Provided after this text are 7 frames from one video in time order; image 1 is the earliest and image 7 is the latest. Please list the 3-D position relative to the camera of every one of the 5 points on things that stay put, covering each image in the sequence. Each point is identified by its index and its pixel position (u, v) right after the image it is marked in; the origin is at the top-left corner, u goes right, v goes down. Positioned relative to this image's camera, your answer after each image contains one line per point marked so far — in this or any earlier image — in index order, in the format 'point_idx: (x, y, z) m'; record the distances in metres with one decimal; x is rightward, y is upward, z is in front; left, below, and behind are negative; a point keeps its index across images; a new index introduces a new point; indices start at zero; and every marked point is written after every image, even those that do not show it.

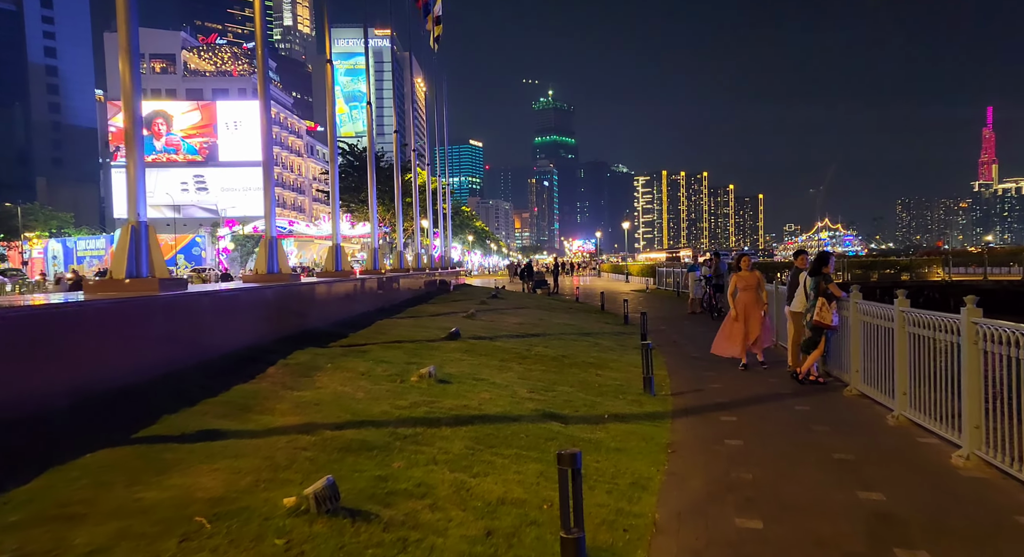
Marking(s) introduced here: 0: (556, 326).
0: (+1.1, -1.2, +17.2) m
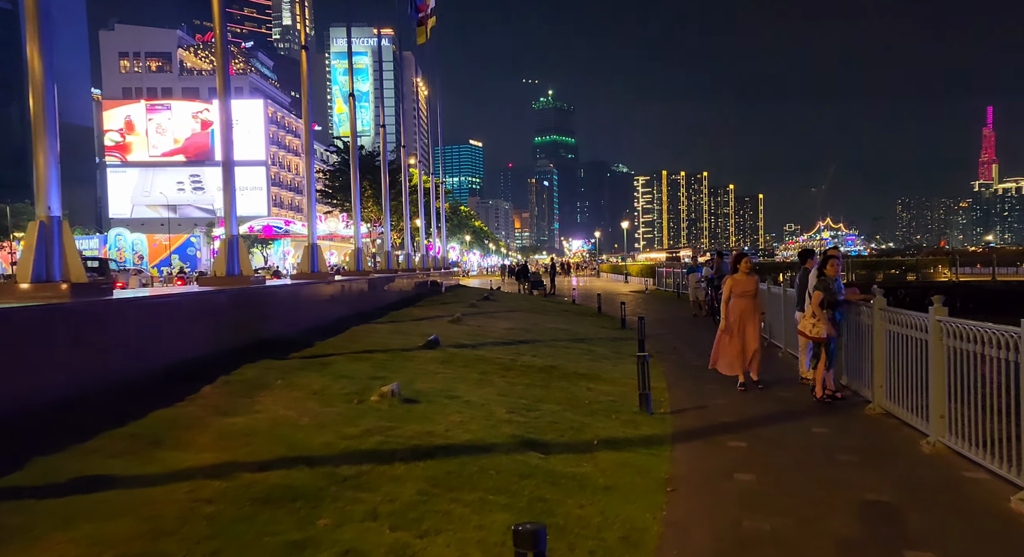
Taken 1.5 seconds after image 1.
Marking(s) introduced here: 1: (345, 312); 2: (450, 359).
0: (+0.8, -1.3, +16.1) m
1: (-4.0, -0.8, +16.3) m
2: (-1.0, -1.3, +10.5) m
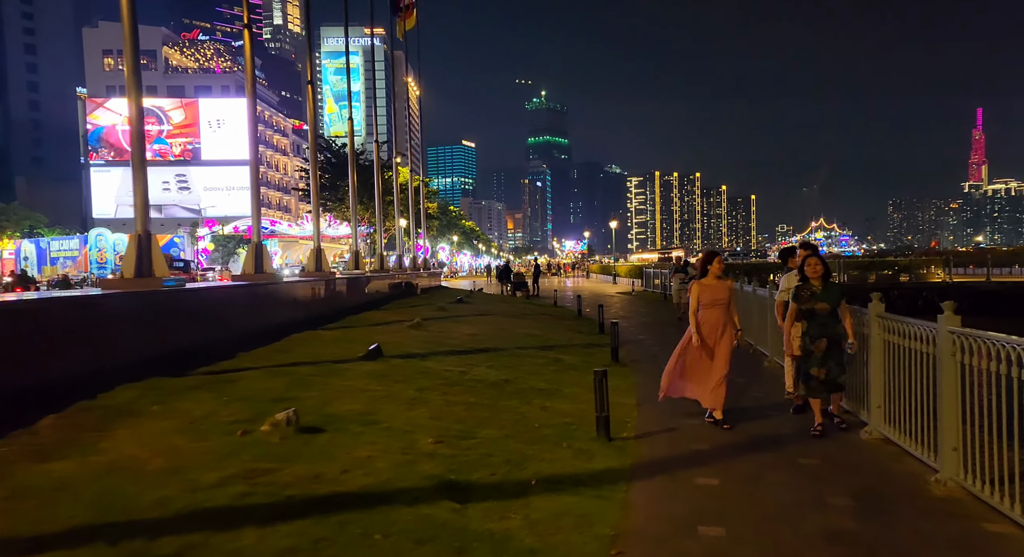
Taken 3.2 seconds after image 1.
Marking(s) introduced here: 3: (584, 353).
0: (0.0, -1.3, +14.8) m
1: (-4.8, -0.8, +15.0) m
2: (-1.7, -1.3, +9.2) m
3: (+1.4, -1.5, +13.4) m
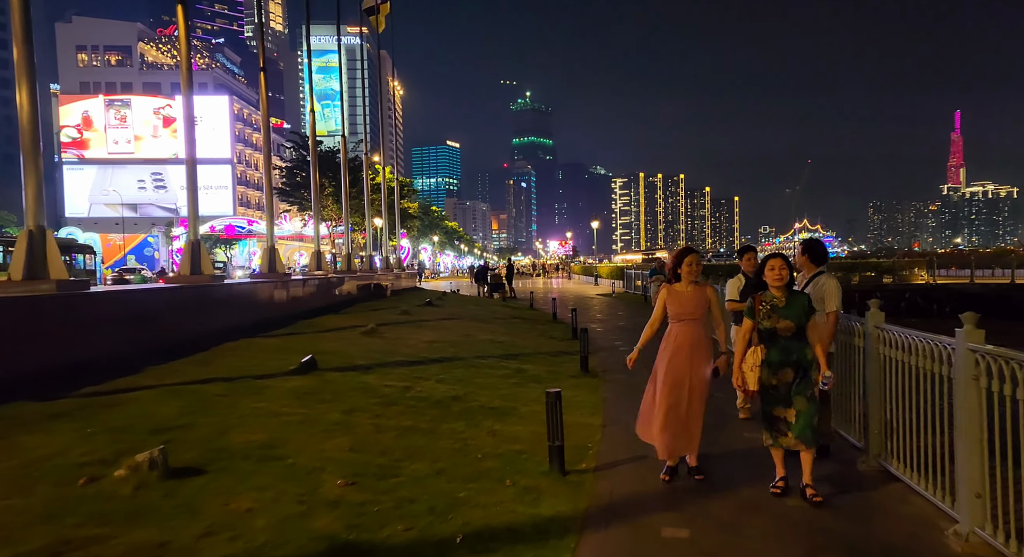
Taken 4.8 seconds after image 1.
0: (-0.7, -1.4, +13.6) m
1: (-5.6, -0.9, +13.7) m
2: (-2.3, -1.3, +8.0) m
3: (+0.7, -1.6, +12.3) m
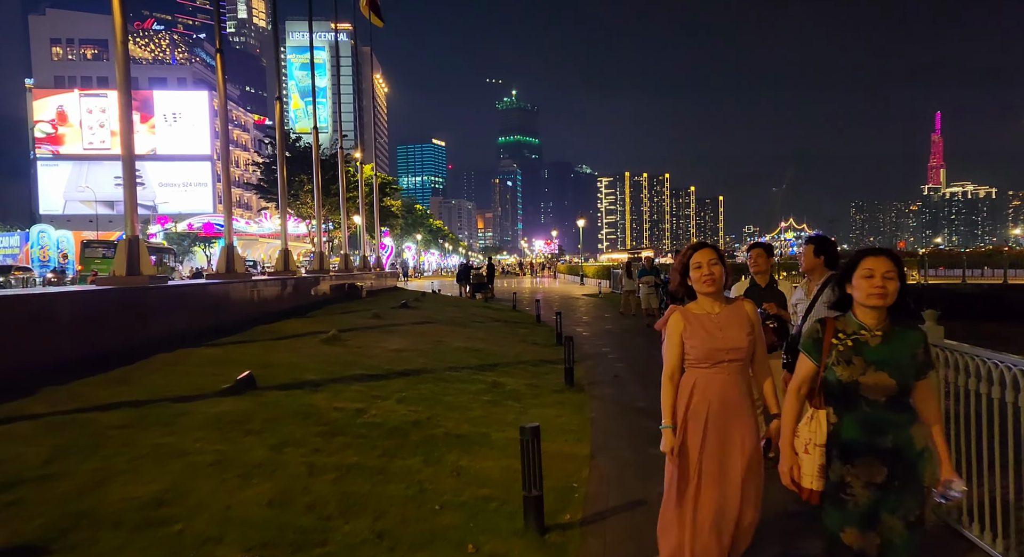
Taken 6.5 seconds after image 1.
0: (-1.1, -1.4, +12.3) m
1: (-6.0, -0.9, +12.3) m
2: (-2.6, -1.4, +6.6) m
3: (+0.3, -1.6, +11.0) m
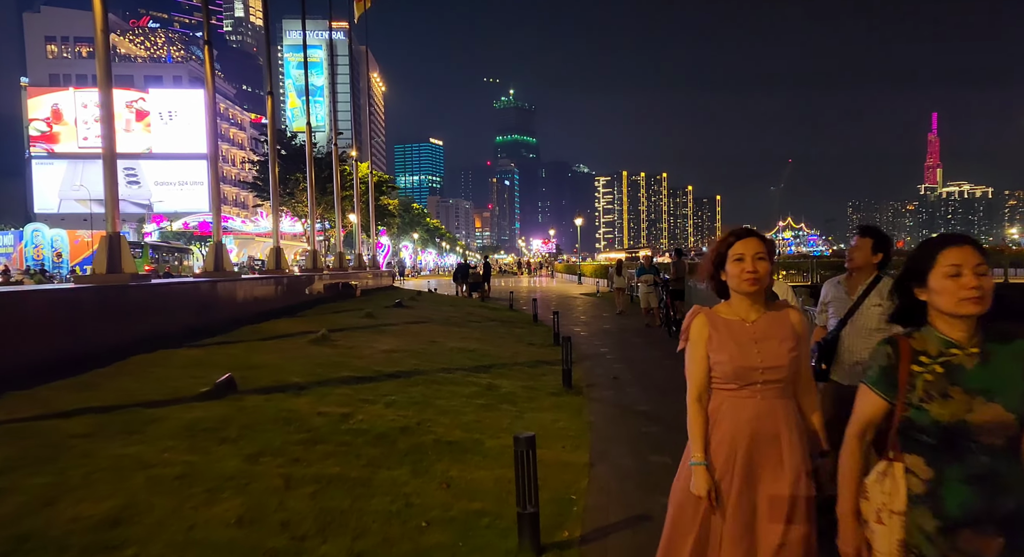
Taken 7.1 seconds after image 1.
0: (-1.2, -1.3, +11.9) m
1: (-6.1, -0.9, +11.8) m
2: (-2.7, -1.4, +6.2) m
3: (+0.2, -1.6, +10.5) m
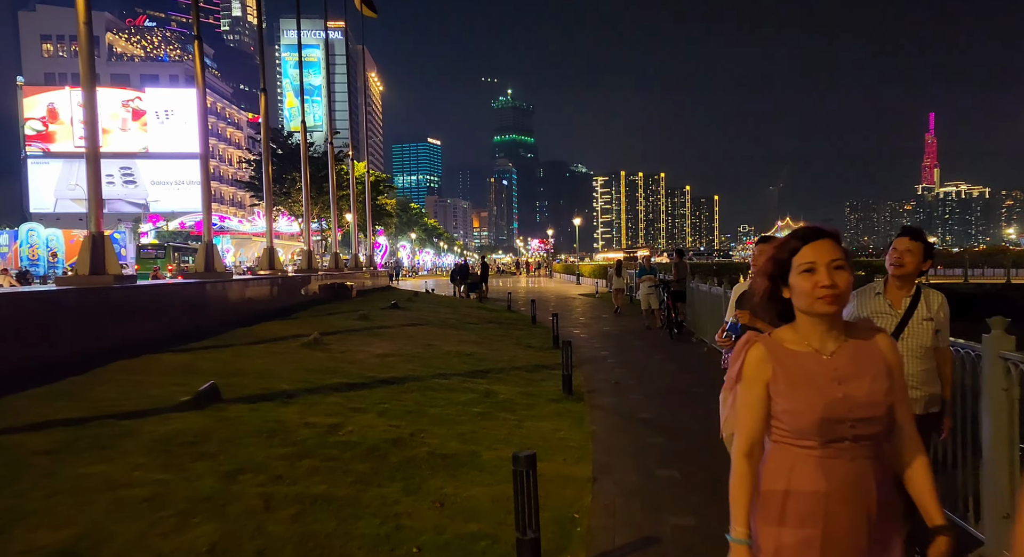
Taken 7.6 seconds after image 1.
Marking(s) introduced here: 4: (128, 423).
0: (-1.3, -1.4, +11.5) m
1: (-6.1, -0.9, +11.4) m
2: (-2.7, -1.4, +5.8) m
3: (+0.2, -1.6, +10.2) m
4: (-3.4, -1.3, +6.0) m
